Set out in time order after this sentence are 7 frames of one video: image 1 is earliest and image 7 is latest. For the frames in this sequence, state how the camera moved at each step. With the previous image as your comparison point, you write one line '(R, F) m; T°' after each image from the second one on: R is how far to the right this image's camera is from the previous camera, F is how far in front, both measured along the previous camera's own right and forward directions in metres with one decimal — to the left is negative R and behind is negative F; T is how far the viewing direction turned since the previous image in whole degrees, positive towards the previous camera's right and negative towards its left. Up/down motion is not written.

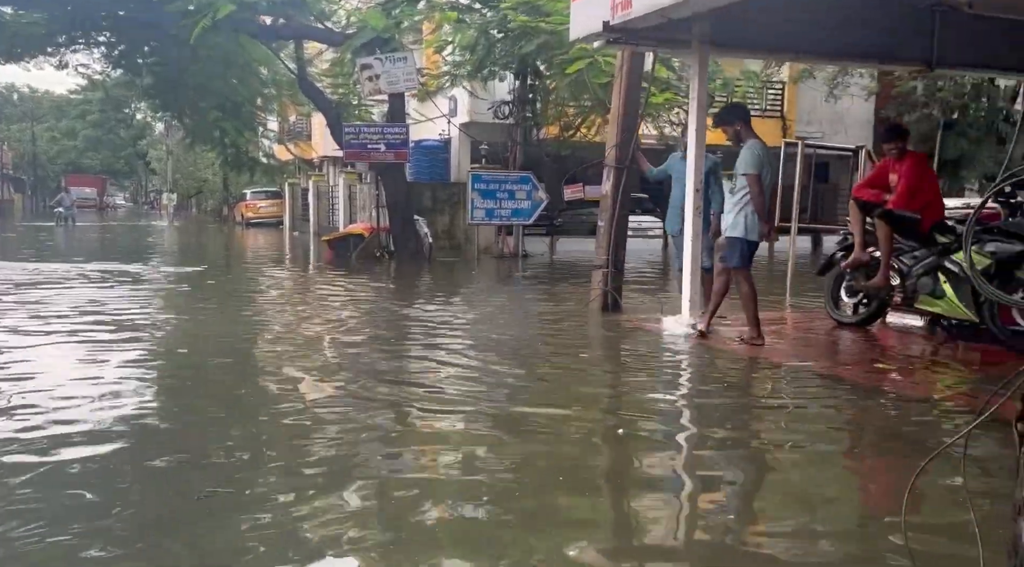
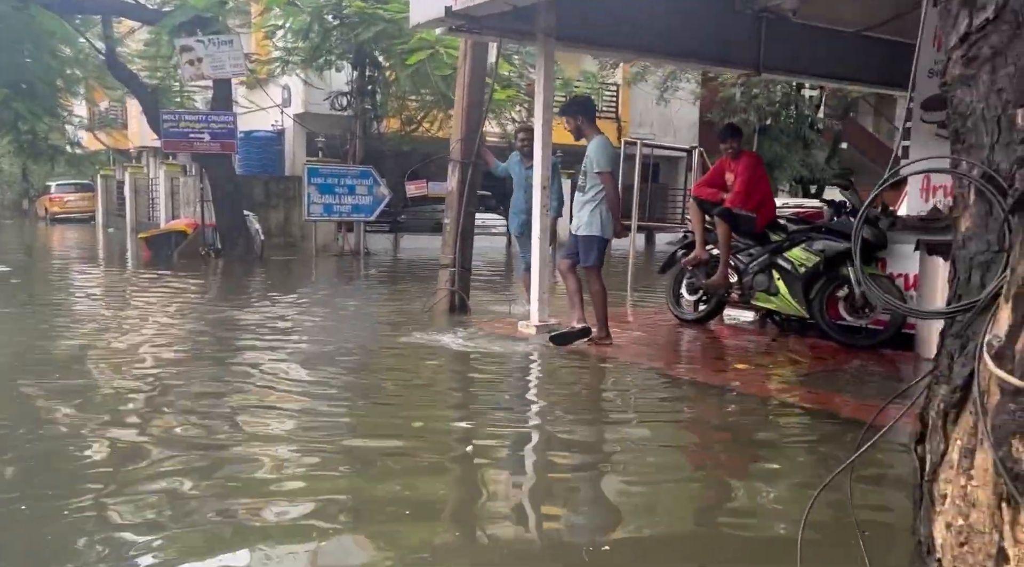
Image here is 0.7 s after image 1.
(-0.1, +0.3) m; +10°
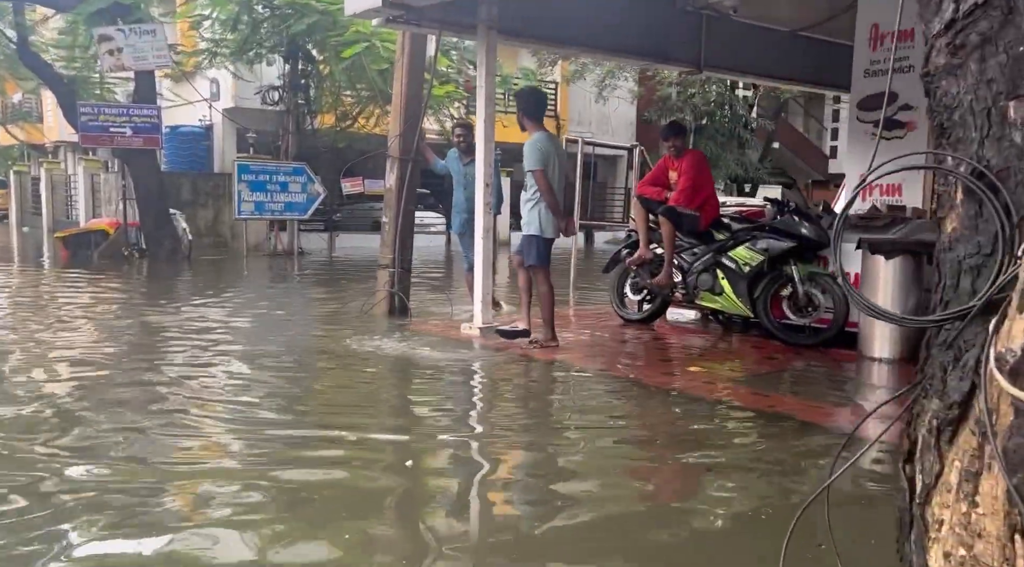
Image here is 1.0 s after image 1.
(0.0, +0.2) m; +4°
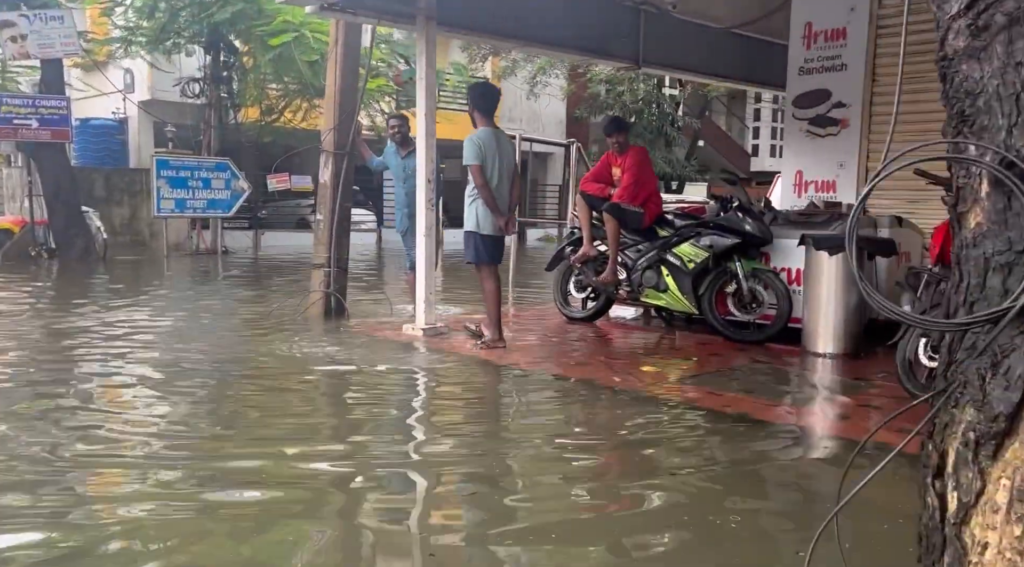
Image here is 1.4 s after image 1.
(-0.1, +0.2) m; +4°
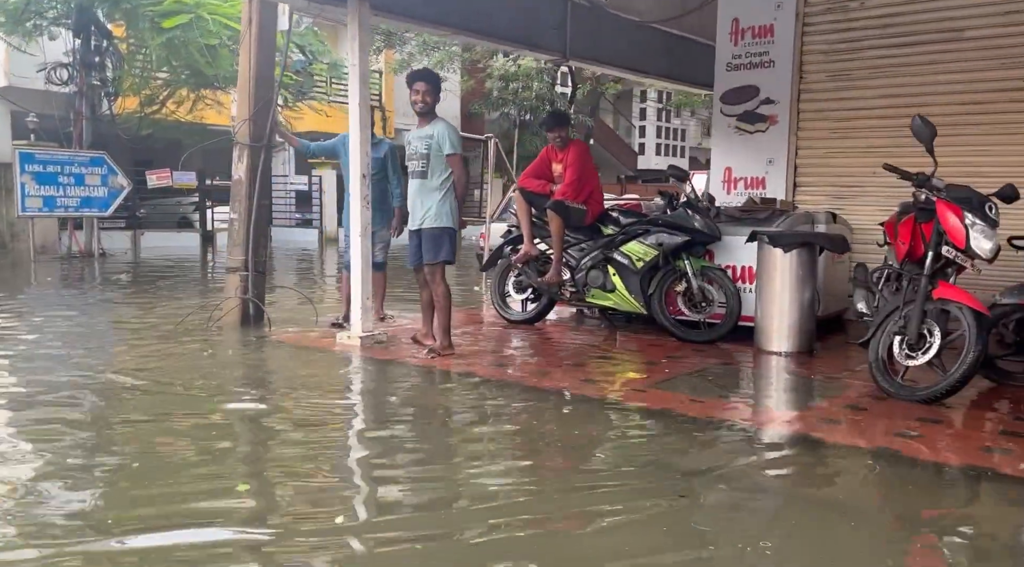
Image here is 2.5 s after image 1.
(-0.5, +0.4) m; +8°
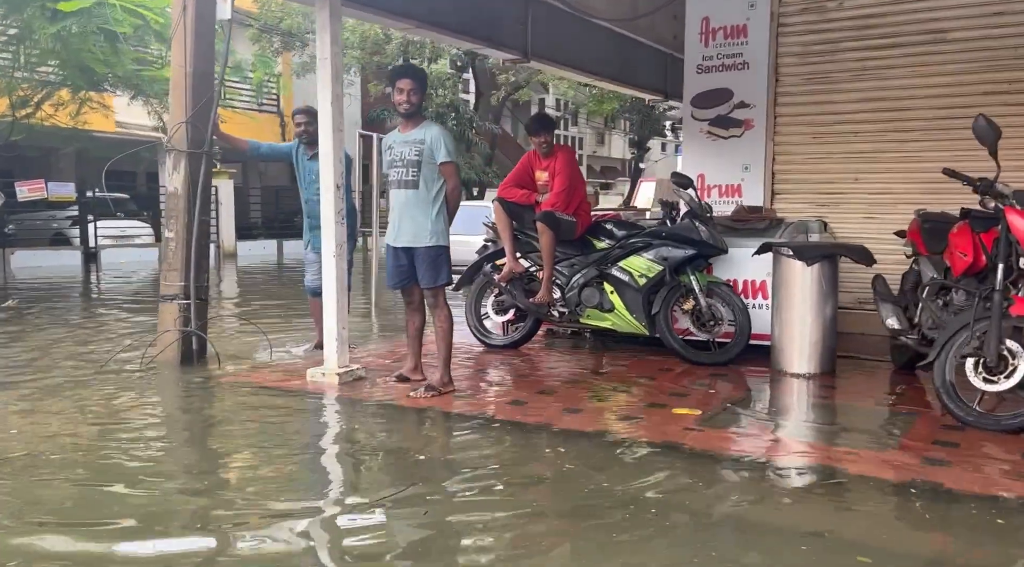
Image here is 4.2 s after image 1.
(-0.8, +0.8) m; +8°
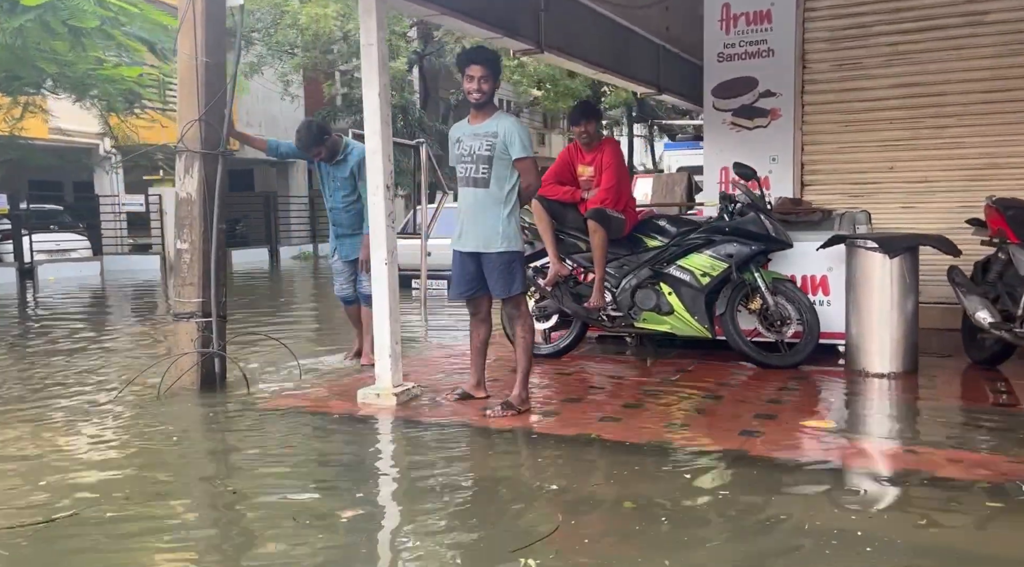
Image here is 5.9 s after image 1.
(-0.9, +0.6) m; +5°
